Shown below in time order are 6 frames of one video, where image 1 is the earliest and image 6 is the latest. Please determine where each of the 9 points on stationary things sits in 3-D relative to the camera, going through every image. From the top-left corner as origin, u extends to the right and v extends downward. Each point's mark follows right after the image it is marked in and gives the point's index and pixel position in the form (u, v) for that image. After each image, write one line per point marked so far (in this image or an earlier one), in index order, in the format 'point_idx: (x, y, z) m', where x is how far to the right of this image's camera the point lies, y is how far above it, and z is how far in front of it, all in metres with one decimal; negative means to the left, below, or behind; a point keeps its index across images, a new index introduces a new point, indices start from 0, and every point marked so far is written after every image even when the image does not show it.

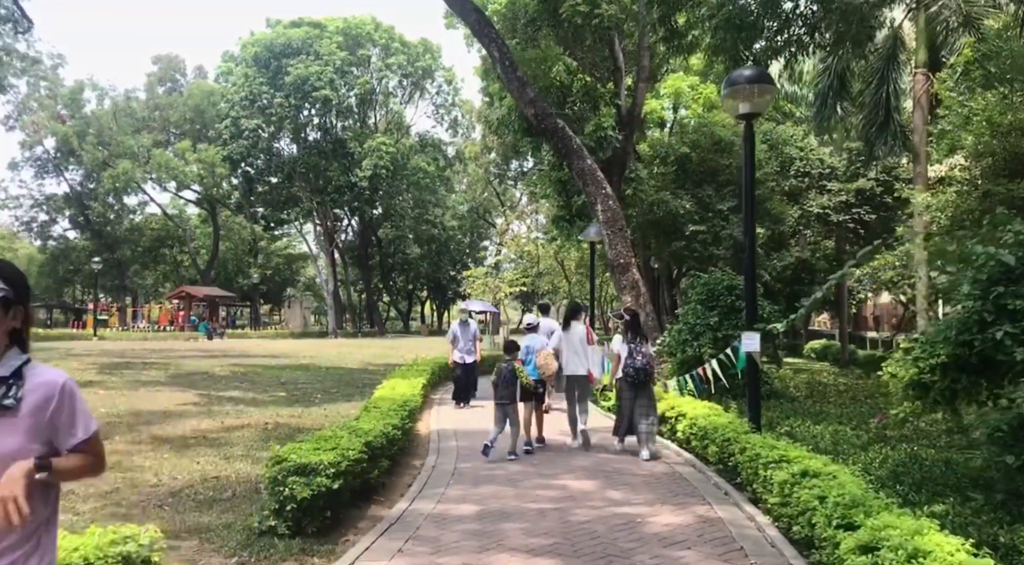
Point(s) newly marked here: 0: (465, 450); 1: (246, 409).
0: (-0.5, -1.7, +8.0) m
1: (-3.3, -1.6, +10.1) m
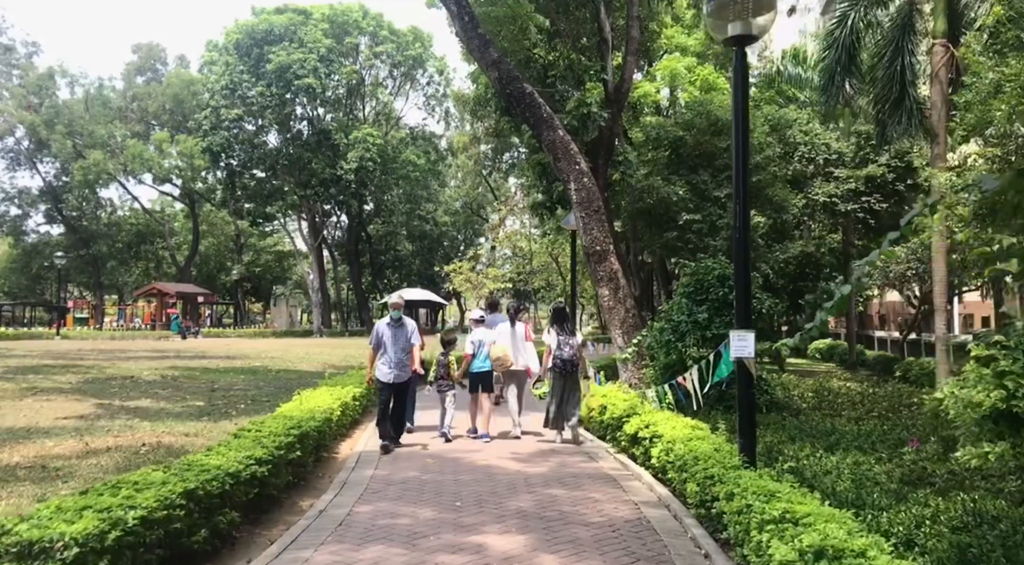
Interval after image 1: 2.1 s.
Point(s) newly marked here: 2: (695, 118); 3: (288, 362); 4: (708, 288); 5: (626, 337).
0: (-1.0, -1.6, +6.3) m
1: (-3.9, -1.5, +8.4) m
2: (+4.2, +3.8, +18.7) m
3: (-5.2, -1.8, +18.5) m
4: (+2.1, -0.1, +8.8) m
5: (+1.5, -0.7, +10.3) m
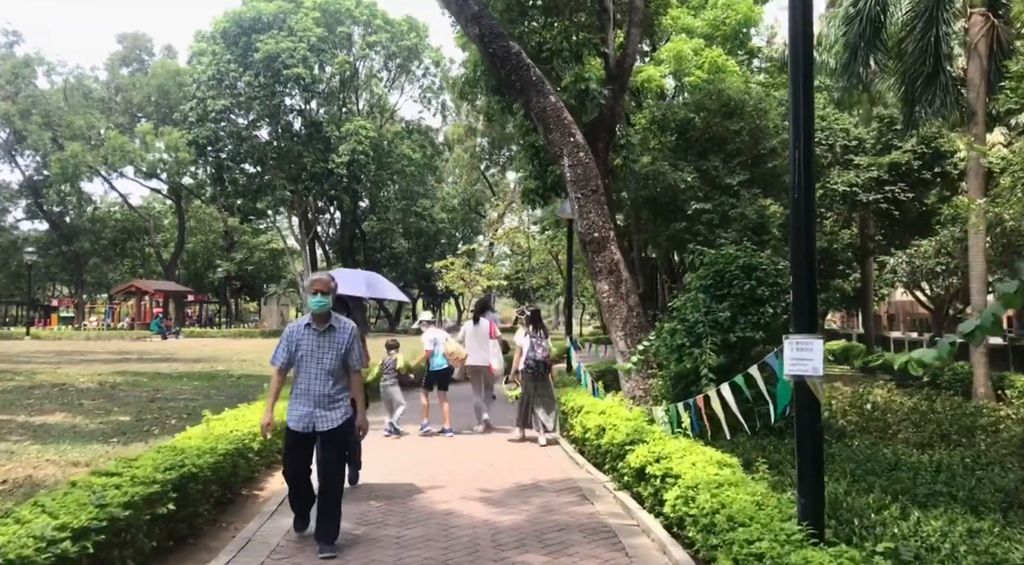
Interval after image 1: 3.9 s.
0: (-1.3, -1.5, +4.7) m
1: (-4.1, -1.4, +6.8) m
2: (+4.1, +3.9, +17.0) m
3: (-5.4, -1.8, +16.9) m
4: (+1.9, 0.0, +7.1) m
5: (+1.3, -0.6, +8.7) m
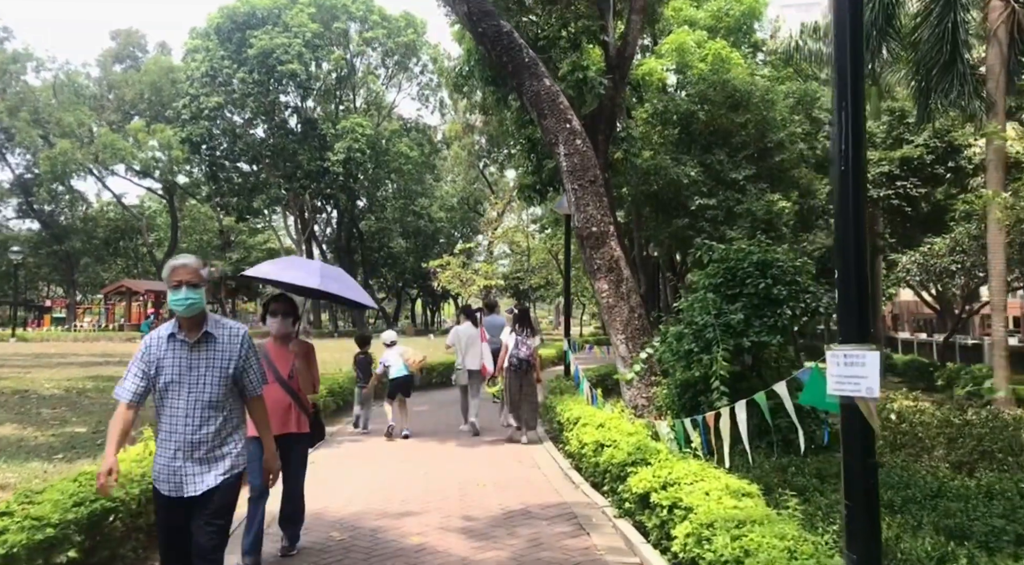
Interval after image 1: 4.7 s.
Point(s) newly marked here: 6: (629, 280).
0: (-1.3, -1.5, +4.0) m
1: (-4.2, -1.4, +6.1) m
2: (+4.0, +3.9, +16.3) m
3: (-5.5, -1.7, +16.2) m
4: (+1.8, 0.0, +6.4) m
5: (+1.2, -0.6, +8.0) m
6: (+1.2, 0.0, +8.2) m
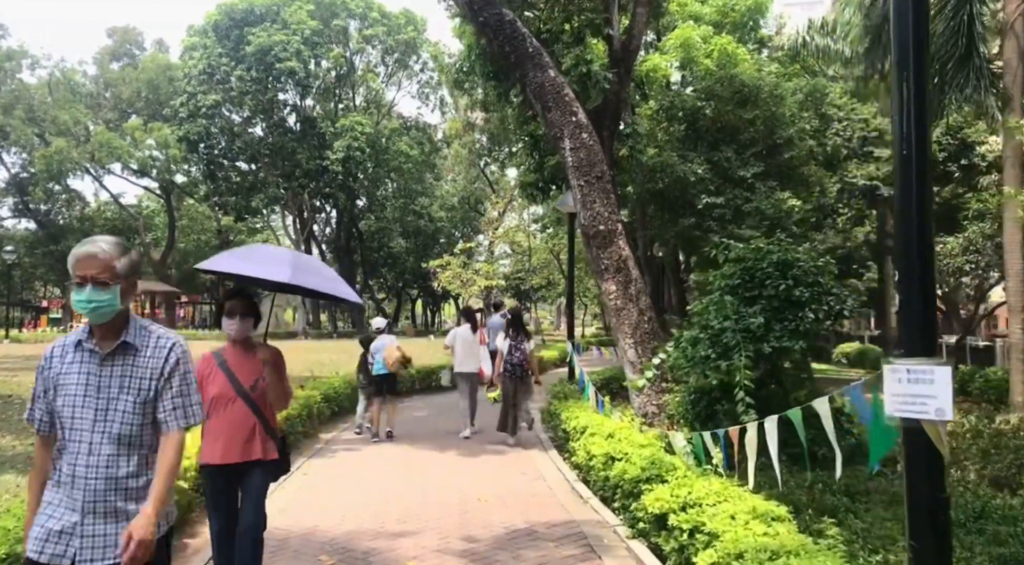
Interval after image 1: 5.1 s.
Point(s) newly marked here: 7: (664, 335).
0: (-1.3, -1.5, +3.6) m
1: (-4.2, -1.4, +5.7) m
2: (+4.0, +3.9, +15.9) m
3: (-5.4, -1.8, +15.8) m
4: (+1.9, 0.0, +6.0) m
5: (+1.2, -0.6, +7.6) m
6: (+1.2, 0.0, +7.8) m
7: (+1.5, -0.5, +7.8) m
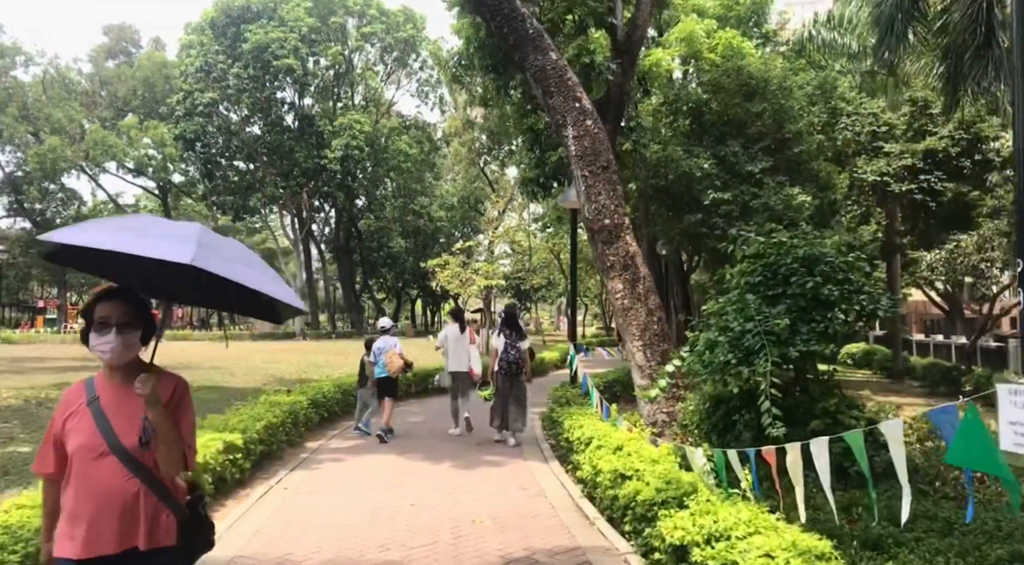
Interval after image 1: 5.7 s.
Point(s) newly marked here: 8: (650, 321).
0: (-1.3, -1.5, +3.0) m
1: (-4.2, -1.4, +5.1) m
2: (+4.0, +3.9, +15.3) m
3: (-5.4, -1.7, +15.3) m
4: (+1.9, 0.0, +5.5) m
5: (+1.2, -0.6, +7.0) m
6: (+1.2, 0.0, +7.3) m
7: (+1.5, -0.5, +7.2) m
8: (+1.2, -0.3, +7.1) m
